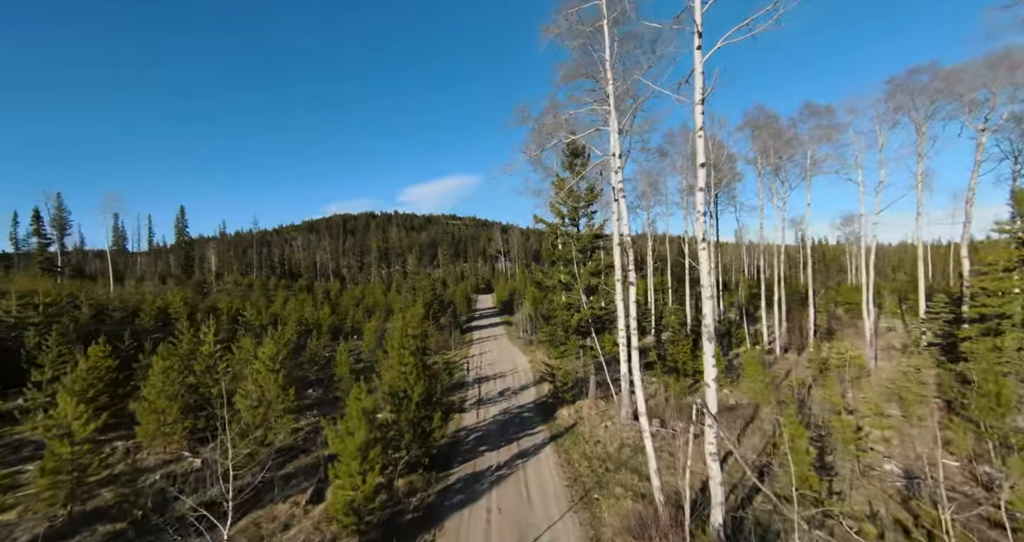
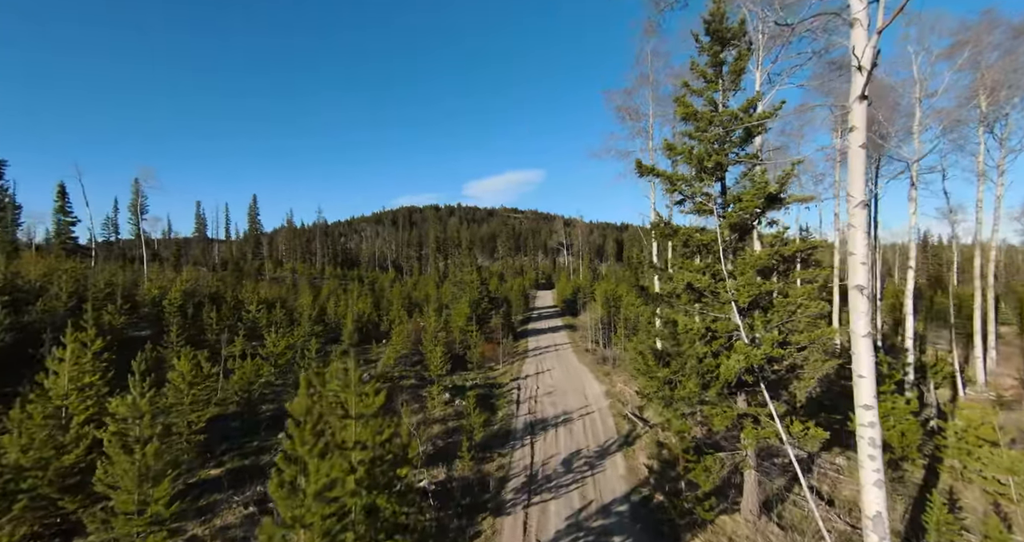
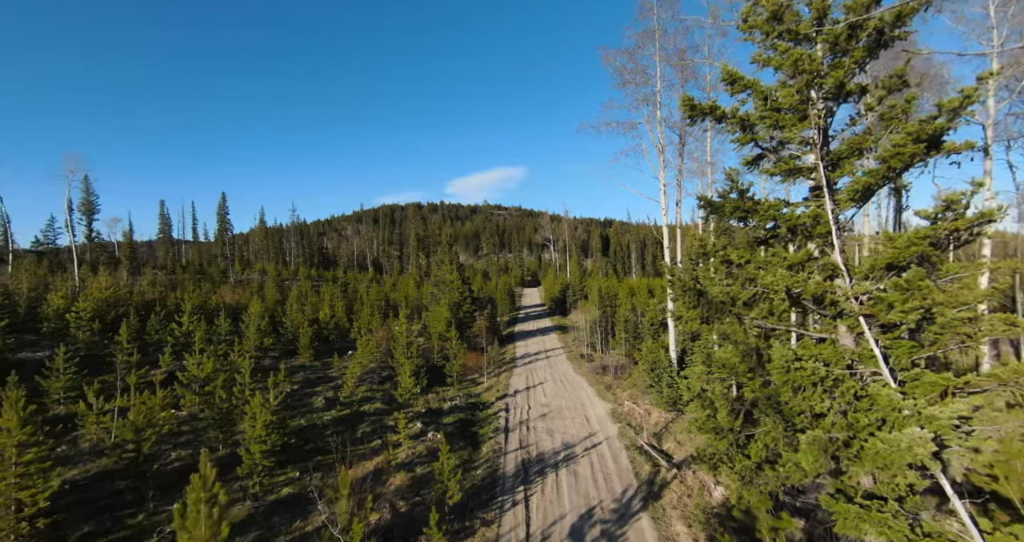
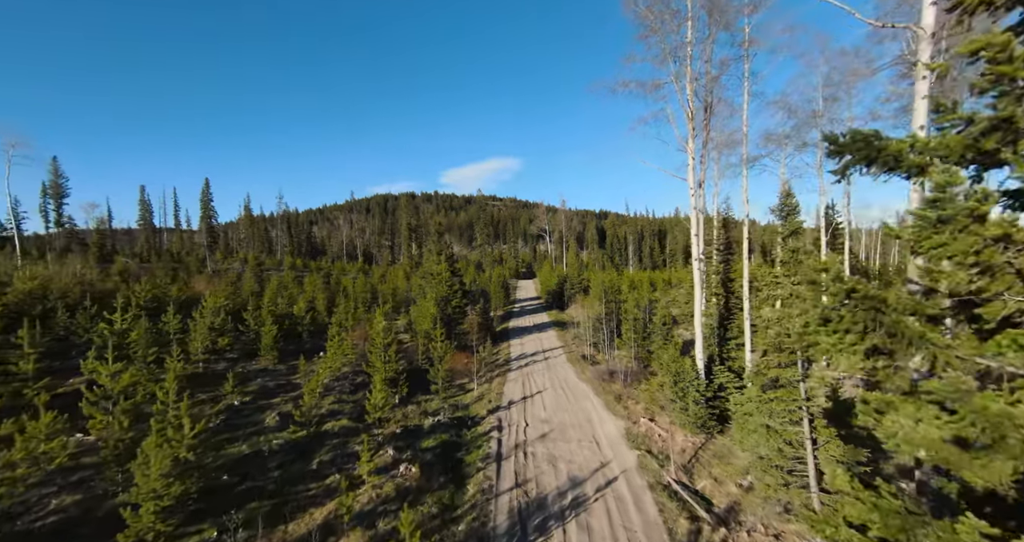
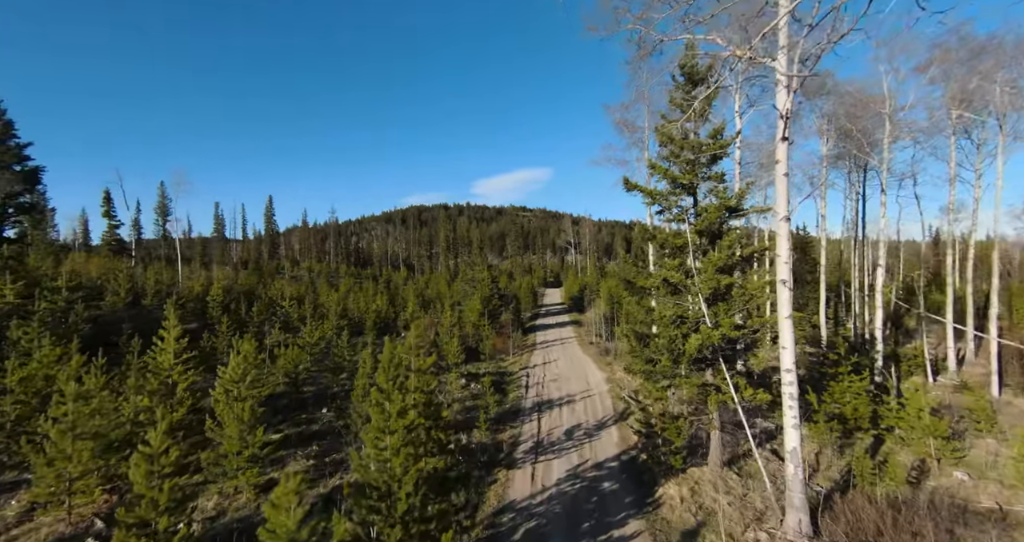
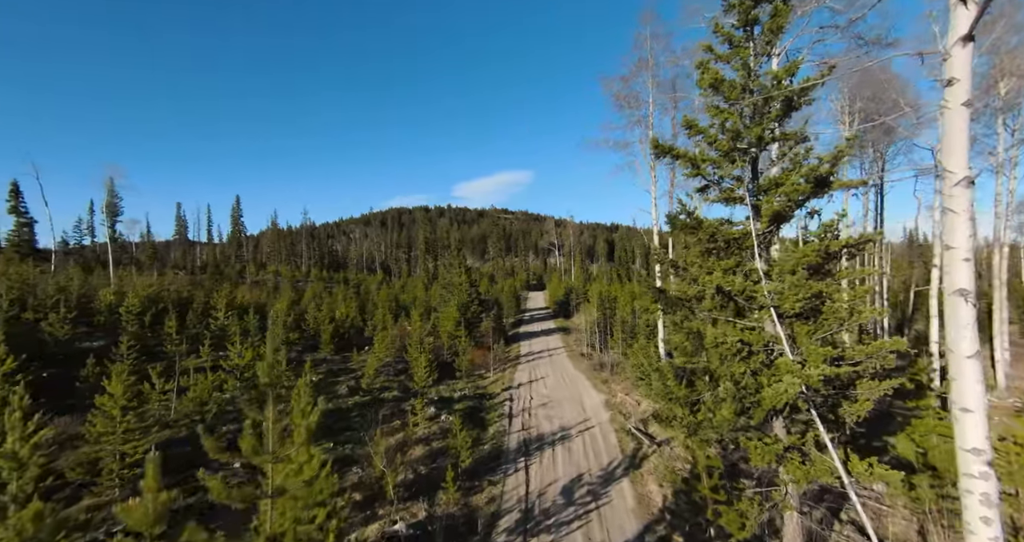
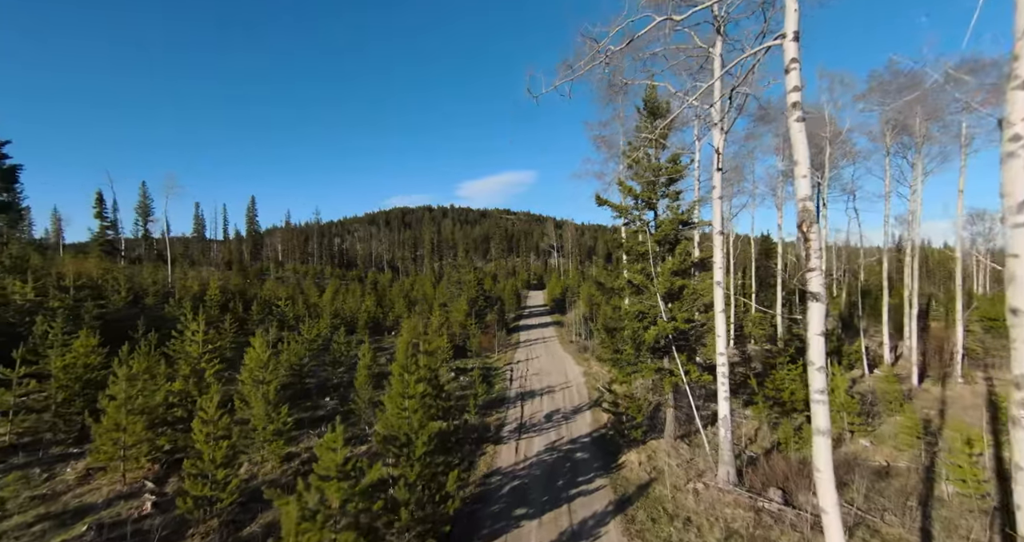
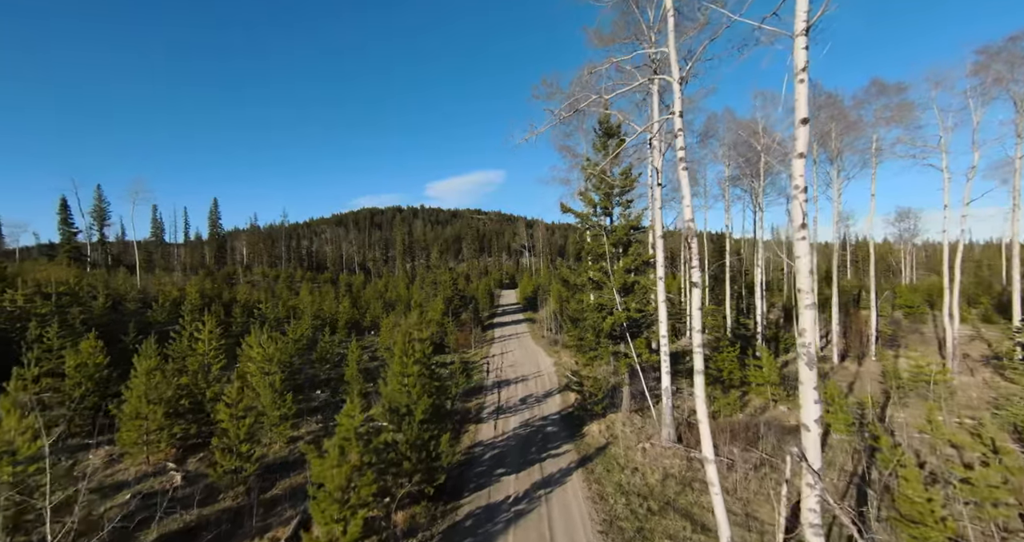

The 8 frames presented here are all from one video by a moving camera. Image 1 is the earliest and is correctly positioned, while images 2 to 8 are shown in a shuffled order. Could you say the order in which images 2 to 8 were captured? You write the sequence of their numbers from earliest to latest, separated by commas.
8, 7, 5, 2, 6, 3, 4
